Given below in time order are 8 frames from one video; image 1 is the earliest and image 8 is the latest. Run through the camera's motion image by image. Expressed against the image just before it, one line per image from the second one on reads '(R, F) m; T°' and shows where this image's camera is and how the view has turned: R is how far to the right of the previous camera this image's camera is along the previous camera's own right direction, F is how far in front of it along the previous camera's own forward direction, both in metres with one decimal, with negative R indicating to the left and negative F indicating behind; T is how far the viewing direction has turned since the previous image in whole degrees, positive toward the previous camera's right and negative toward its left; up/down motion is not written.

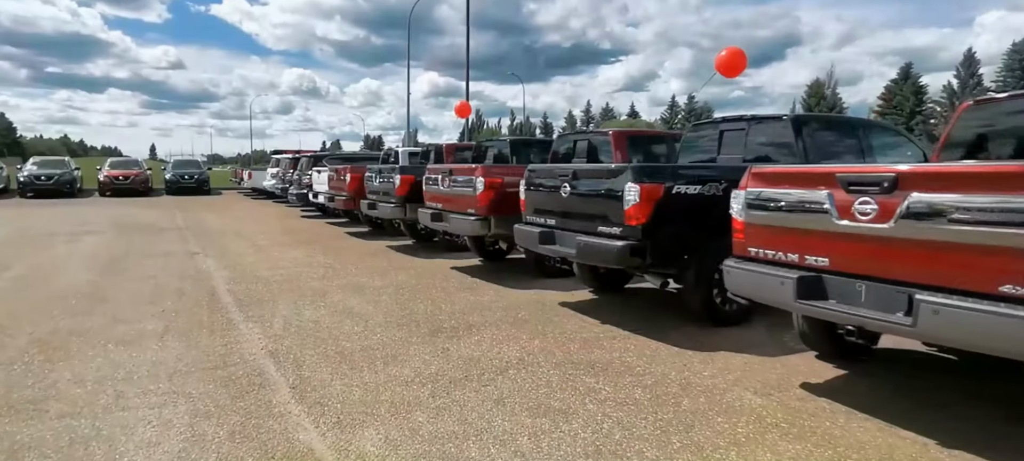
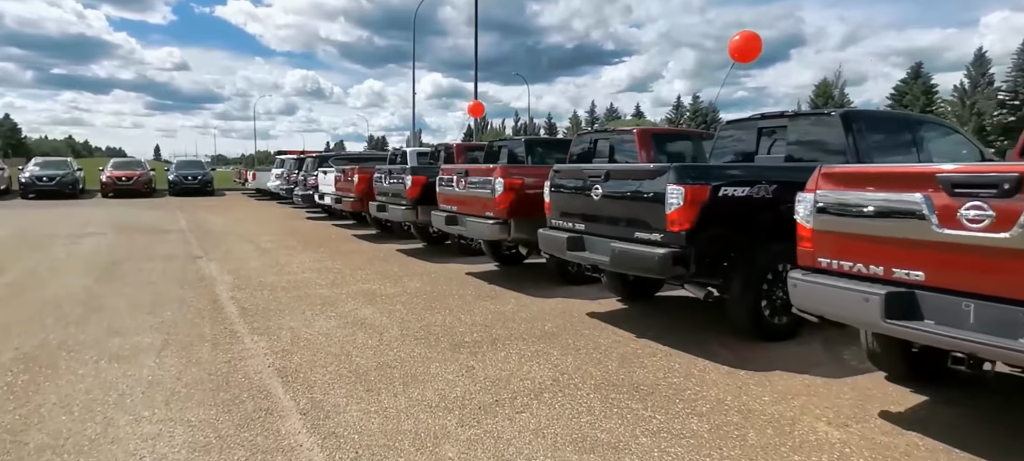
(-0.2, +0.5) m; 0°
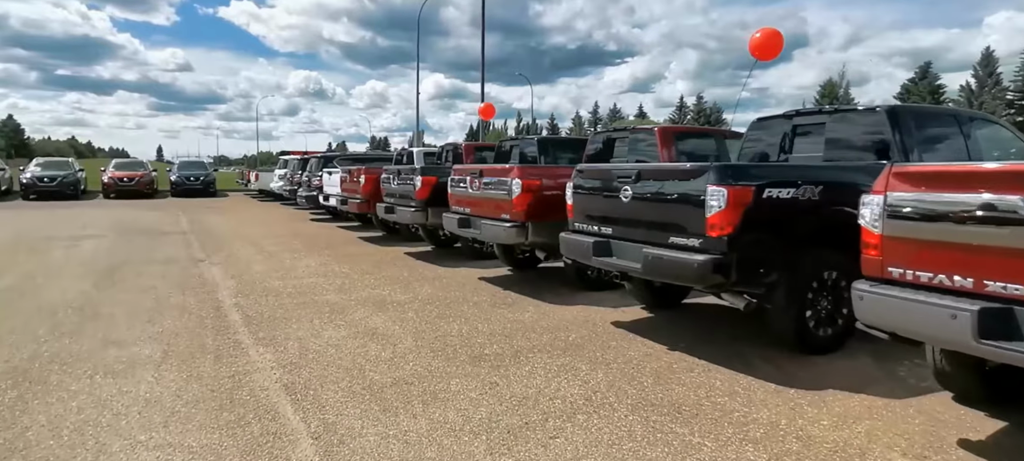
(-0.2, +0.3) m; 0°
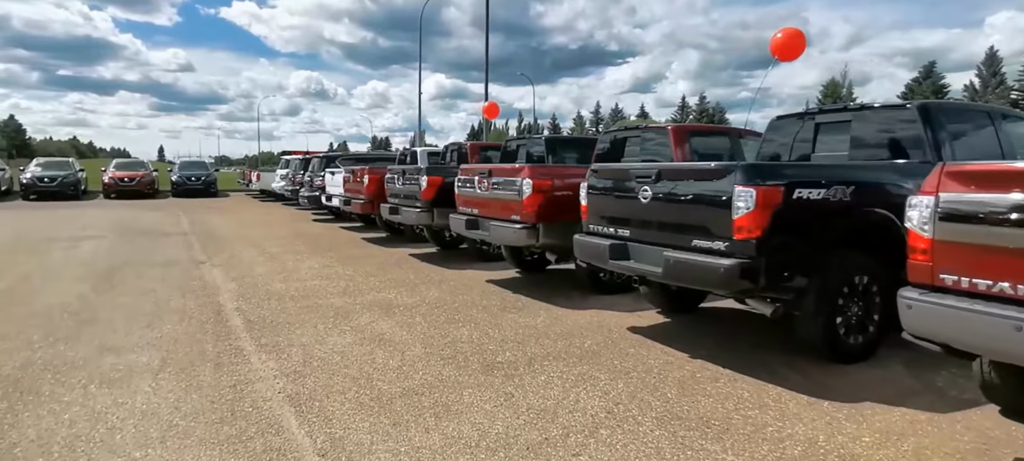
(-0.1, +0.2) m; 0°
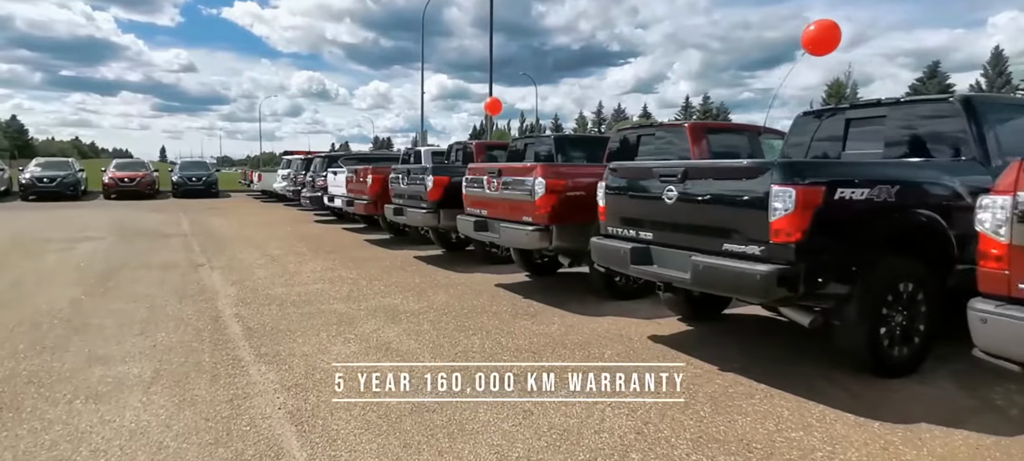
(-0.1, +0.3) m; 0°
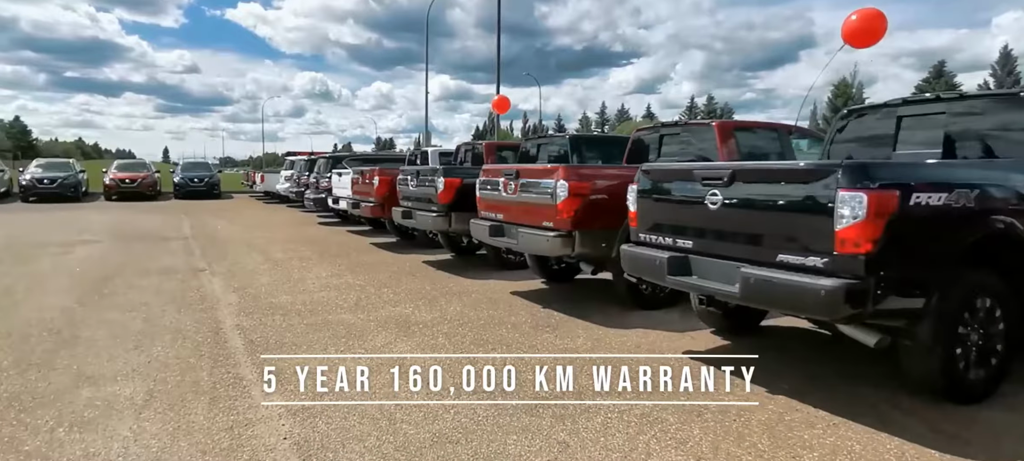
(-0.2, +0.4) m; 0°
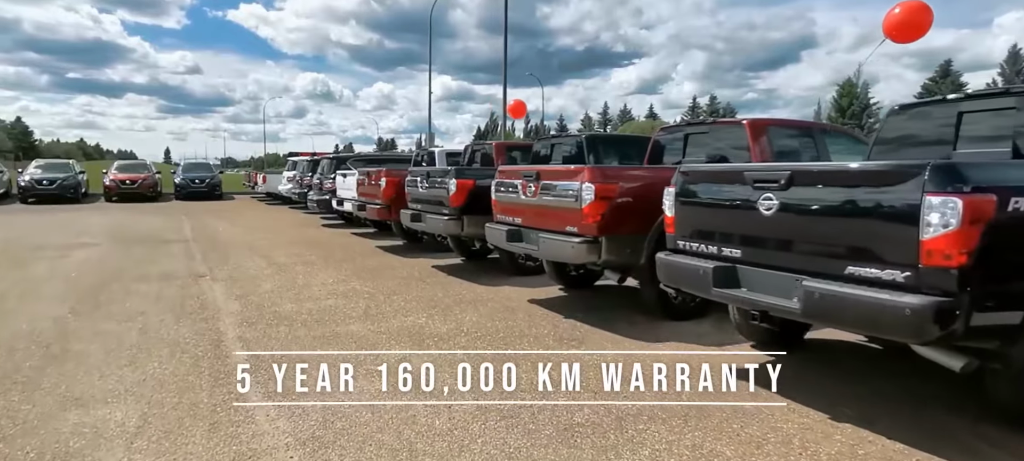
(-0.2, +0.4) m; 0°
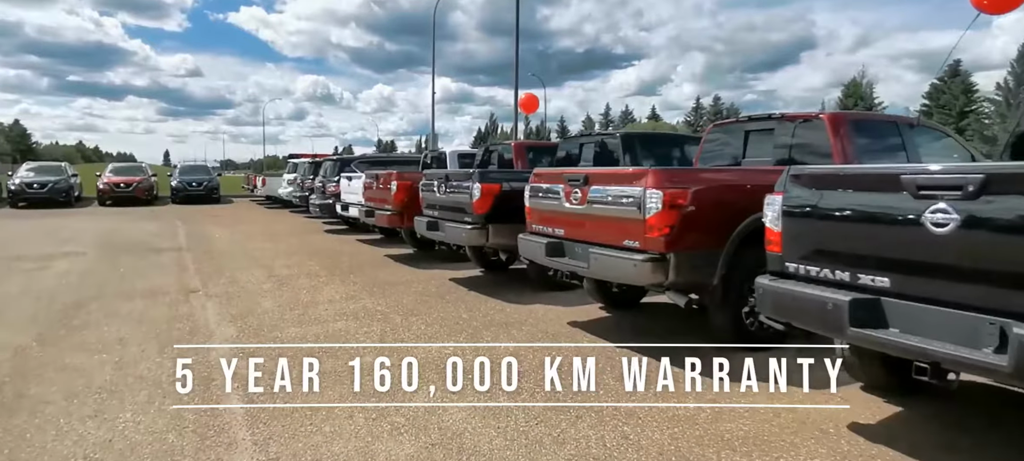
(-0.4, +0.9) m; 0°
